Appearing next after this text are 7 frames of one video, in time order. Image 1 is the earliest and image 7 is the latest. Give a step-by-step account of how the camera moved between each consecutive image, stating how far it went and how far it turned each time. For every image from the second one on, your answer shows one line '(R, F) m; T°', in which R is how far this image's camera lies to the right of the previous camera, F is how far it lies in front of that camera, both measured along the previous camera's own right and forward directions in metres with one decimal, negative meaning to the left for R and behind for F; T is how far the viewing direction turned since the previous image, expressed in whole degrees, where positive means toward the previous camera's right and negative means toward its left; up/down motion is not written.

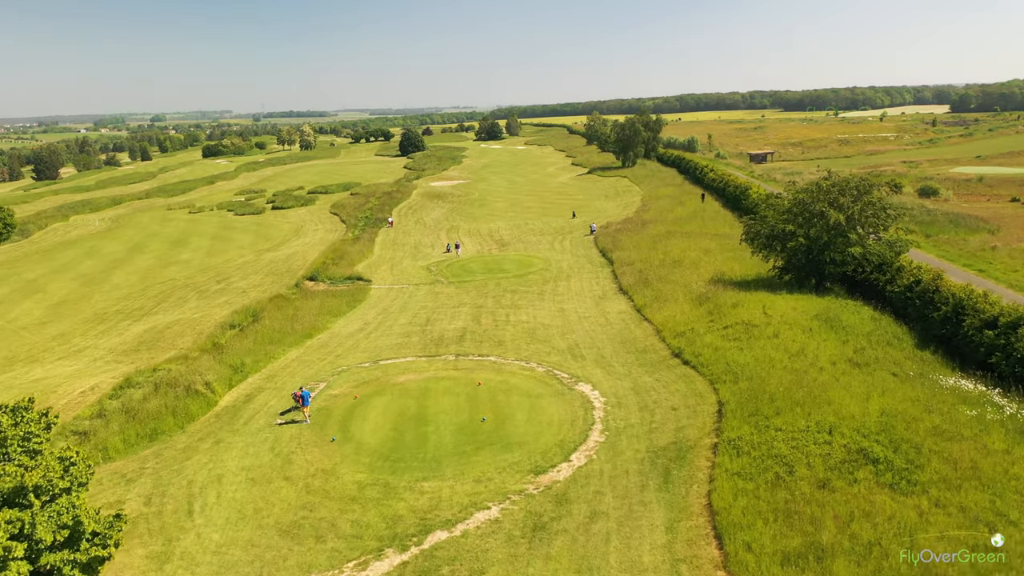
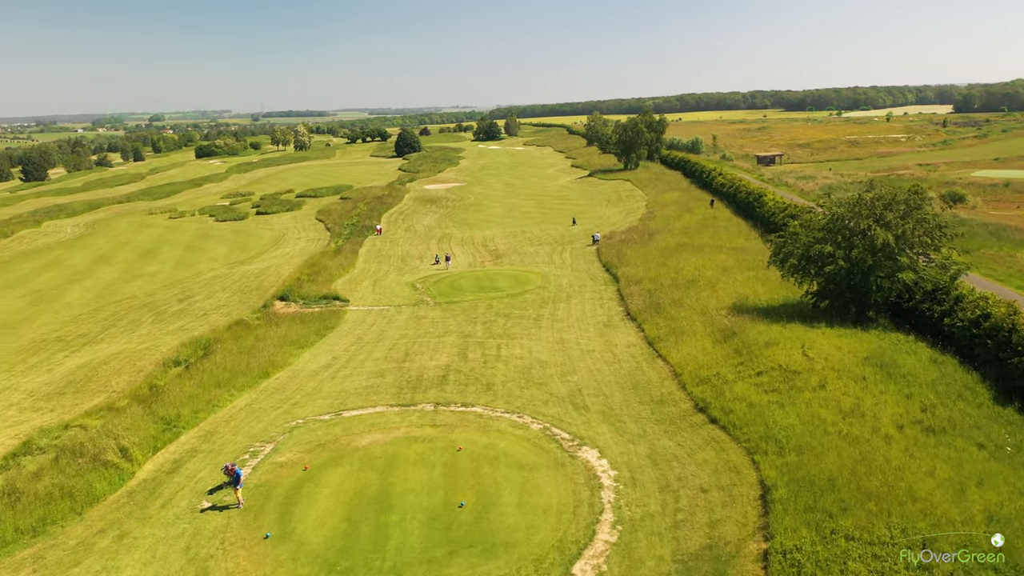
(+0.4, +4.2) m; 0°
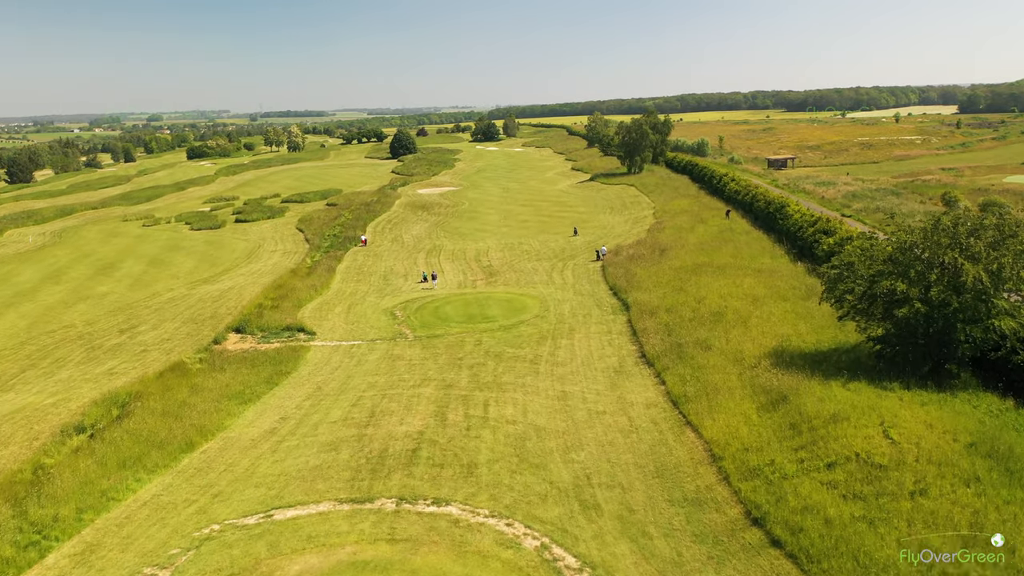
(+0.3, +5.1) m; 0°
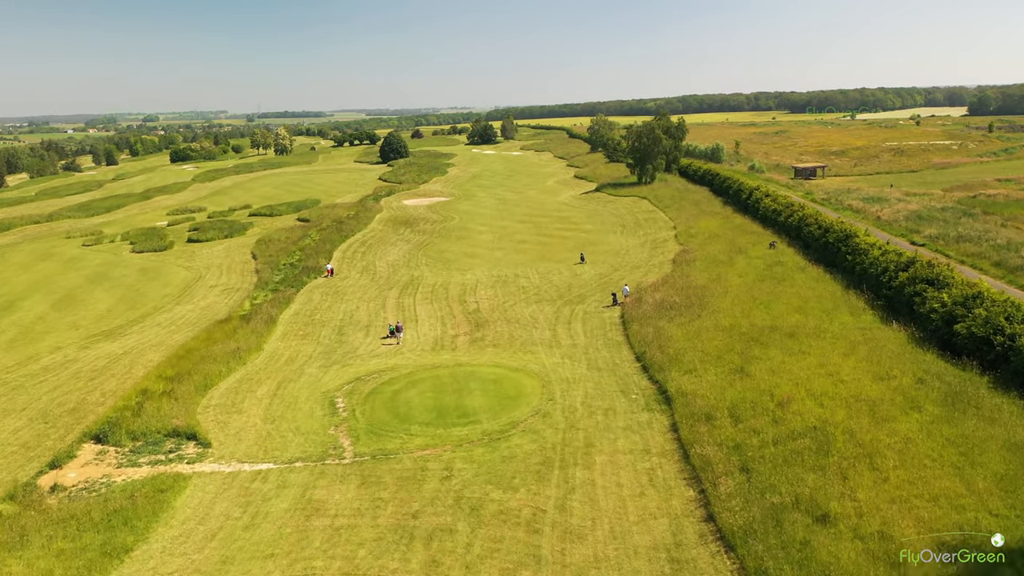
(+0.4, +10.0) m; 0°
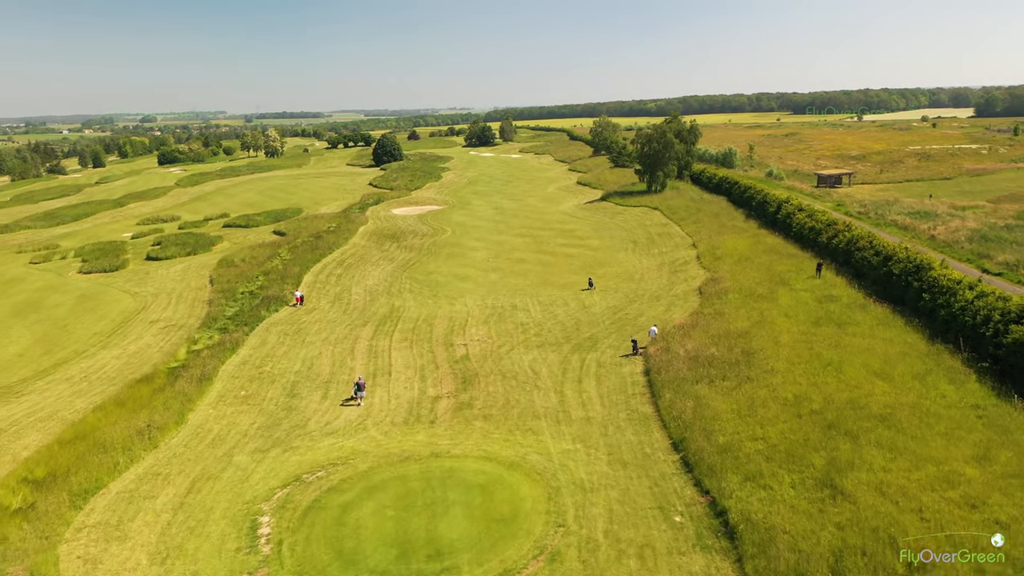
(+0.1, +6.9) m; 0°
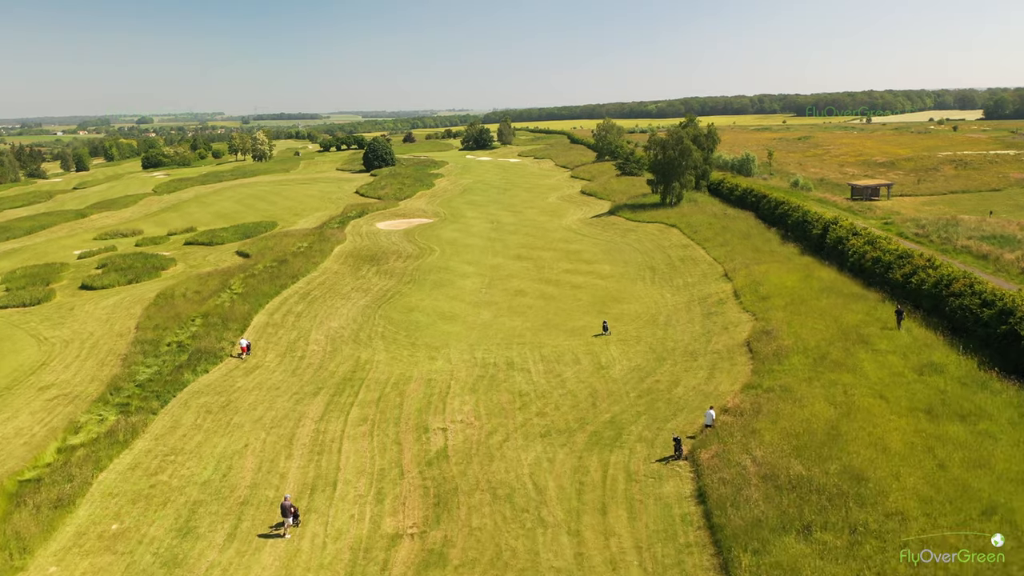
(+0.2, +8.4) m; 0°
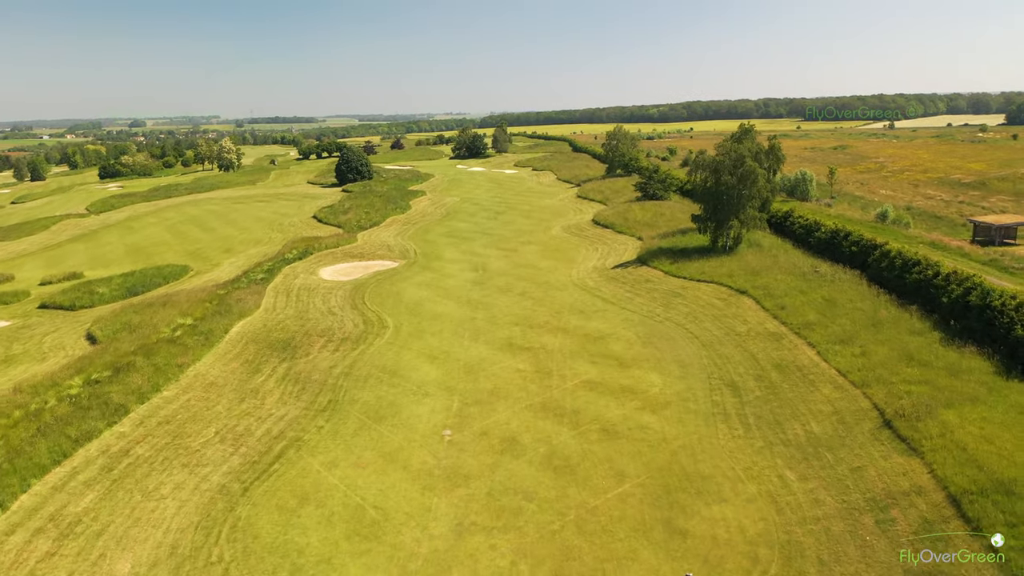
(+0.6, +19.7) m; 0°
